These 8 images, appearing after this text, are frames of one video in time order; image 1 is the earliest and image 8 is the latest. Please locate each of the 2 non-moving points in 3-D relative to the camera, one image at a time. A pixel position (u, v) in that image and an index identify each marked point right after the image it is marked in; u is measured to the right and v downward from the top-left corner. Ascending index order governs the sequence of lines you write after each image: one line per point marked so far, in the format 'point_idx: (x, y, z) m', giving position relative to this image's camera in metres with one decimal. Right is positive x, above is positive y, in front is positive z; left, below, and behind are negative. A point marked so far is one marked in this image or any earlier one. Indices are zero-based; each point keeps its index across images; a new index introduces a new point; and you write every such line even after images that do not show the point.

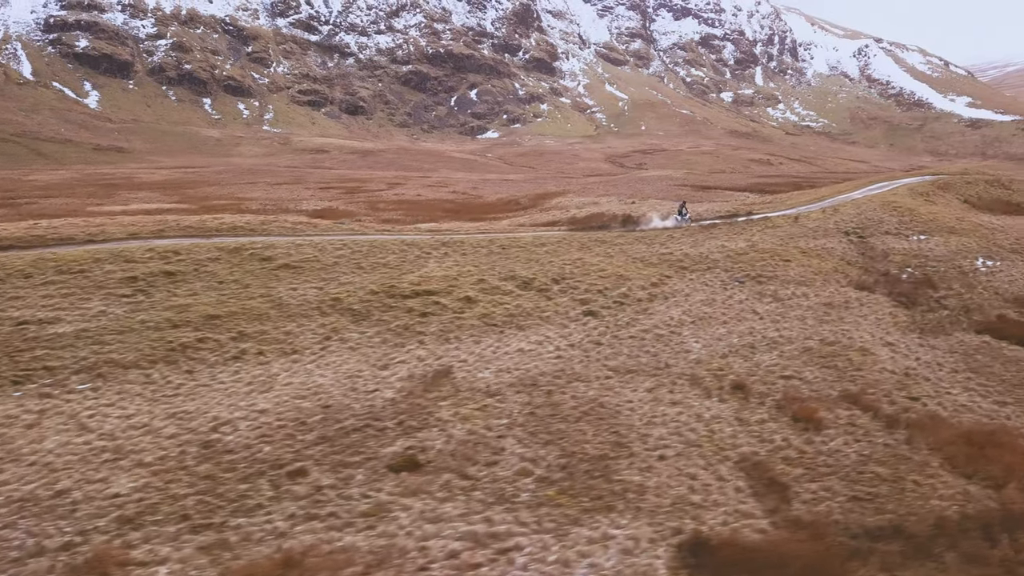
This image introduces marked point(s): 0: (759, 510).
0: (+4.0, -3.6, +12.9) m
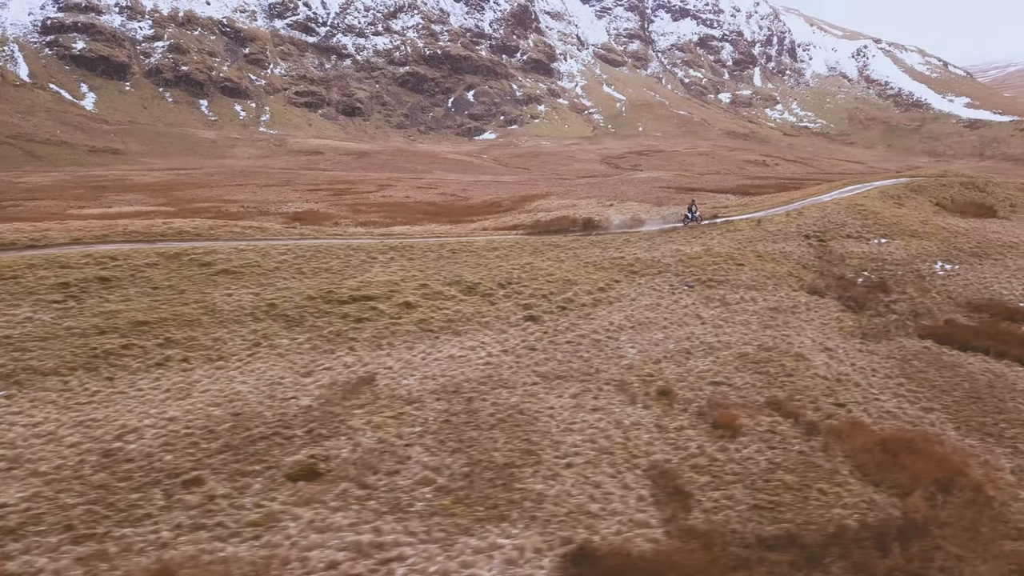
0: (+2.3, -3.7, +12.9) m
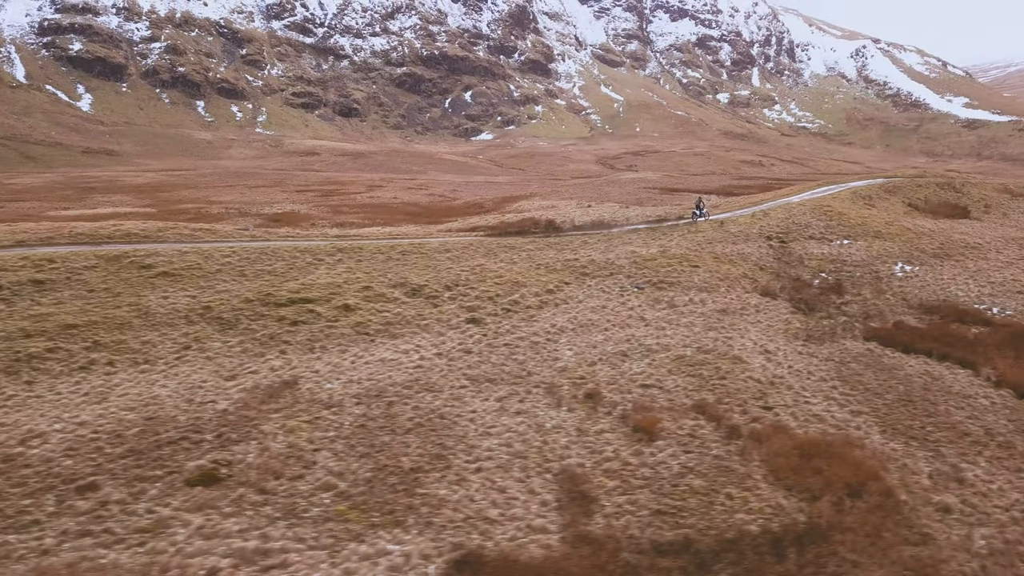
0: (+0.7, -3.8, +12.8) m
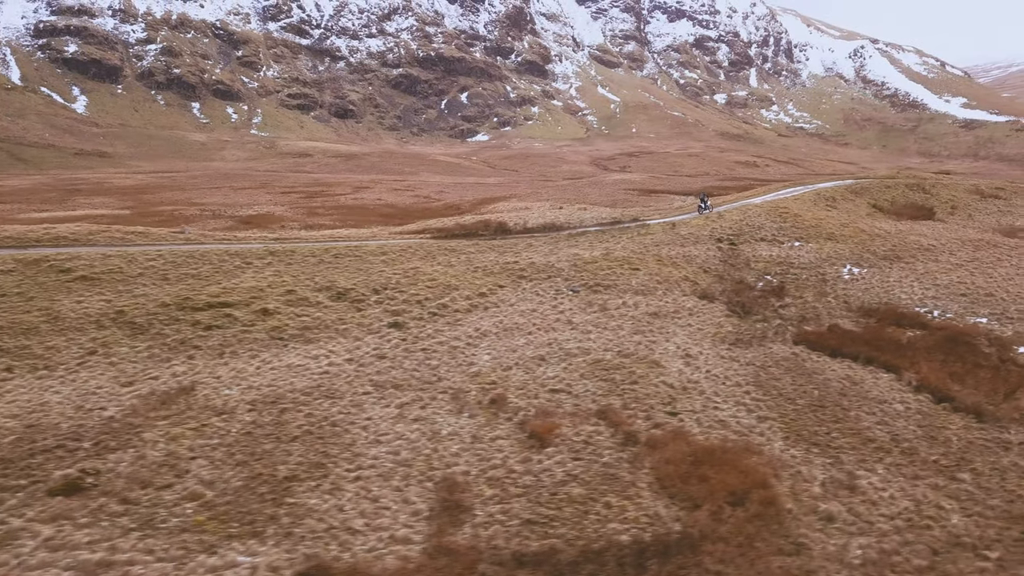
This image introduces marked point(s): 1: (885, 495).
0: (-1.5, -3.9, +12.5) m
1: (+6.8, -3.8, +14.7) m
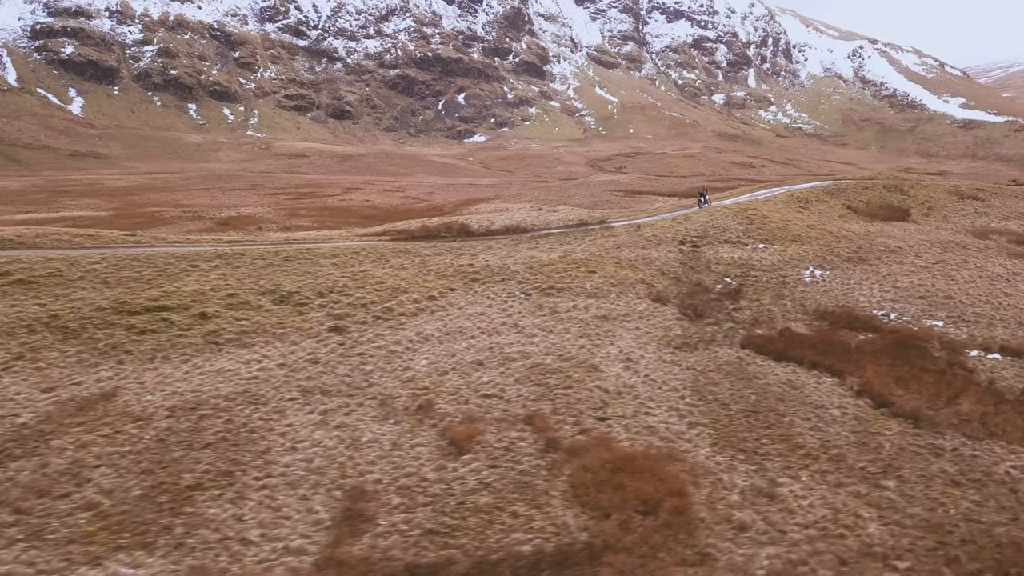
0: (-3.0, -3.9, +12.3) m
1: (+5.2, -3.9, +14.4) m
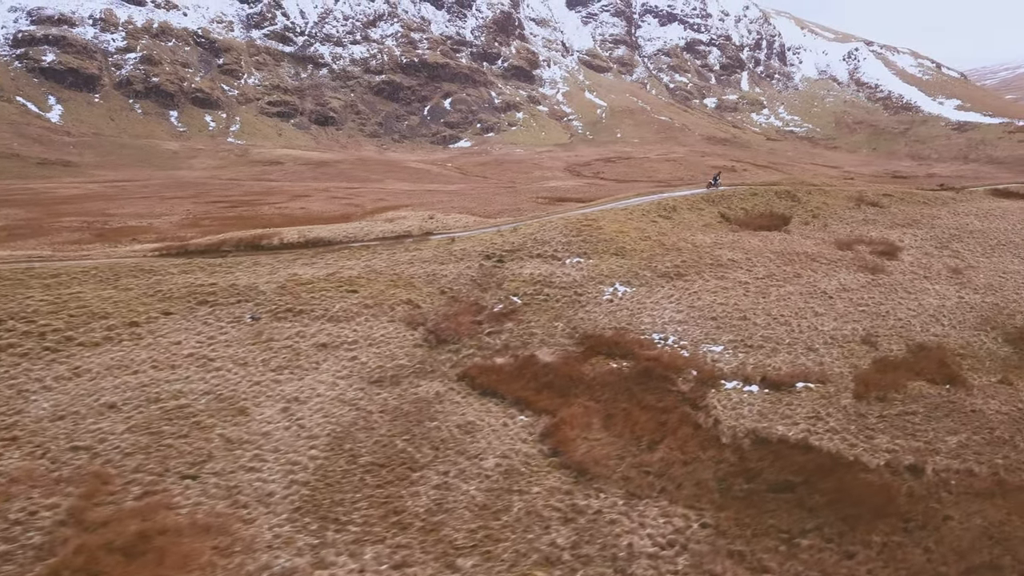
0: (-10.9, -4.6, +9.6) m
1: (-2.6, -4.4, +11.7) m
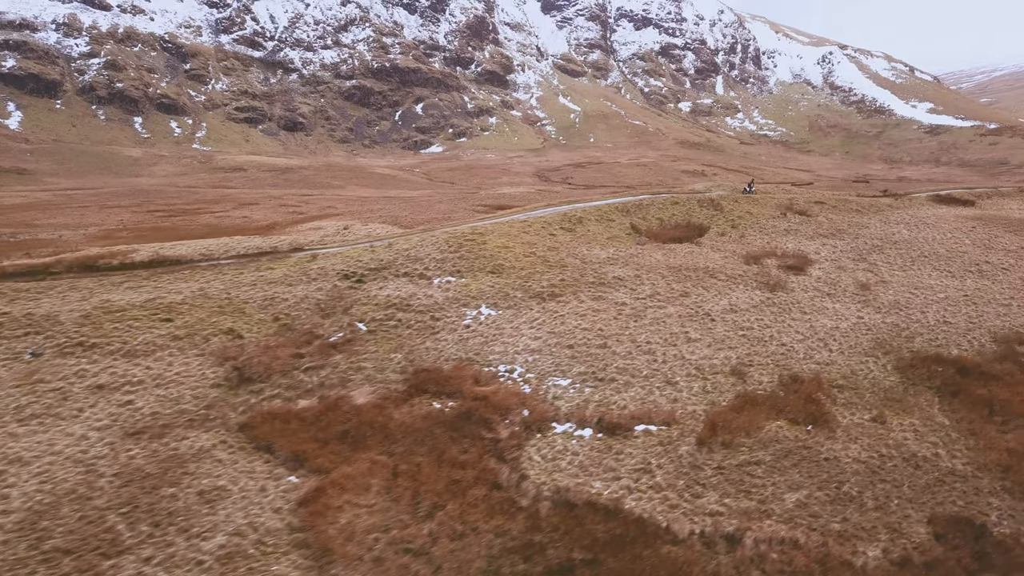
0: (-15.1, -5.3, +6.7) m
1: (-6.9, -5.1, +8.9) m
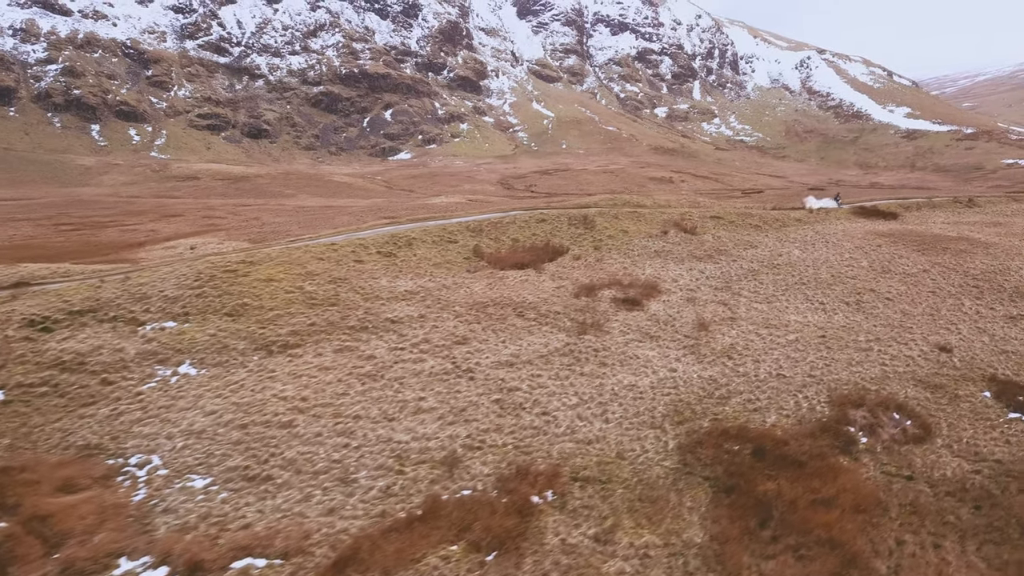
0: (-22.2, -6.6, +1.1) m
1: (-14.0, -6.4, +3.4) m
